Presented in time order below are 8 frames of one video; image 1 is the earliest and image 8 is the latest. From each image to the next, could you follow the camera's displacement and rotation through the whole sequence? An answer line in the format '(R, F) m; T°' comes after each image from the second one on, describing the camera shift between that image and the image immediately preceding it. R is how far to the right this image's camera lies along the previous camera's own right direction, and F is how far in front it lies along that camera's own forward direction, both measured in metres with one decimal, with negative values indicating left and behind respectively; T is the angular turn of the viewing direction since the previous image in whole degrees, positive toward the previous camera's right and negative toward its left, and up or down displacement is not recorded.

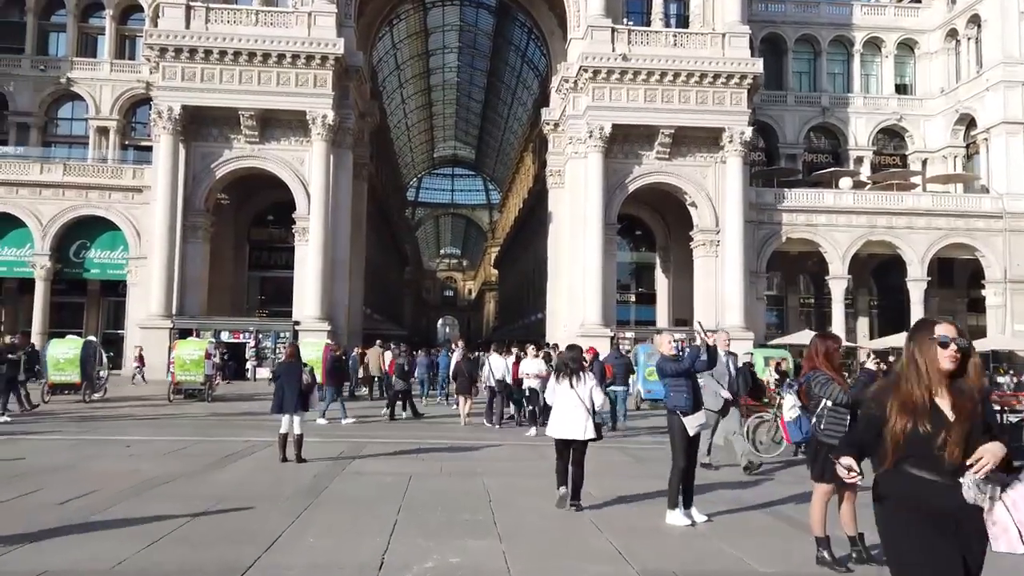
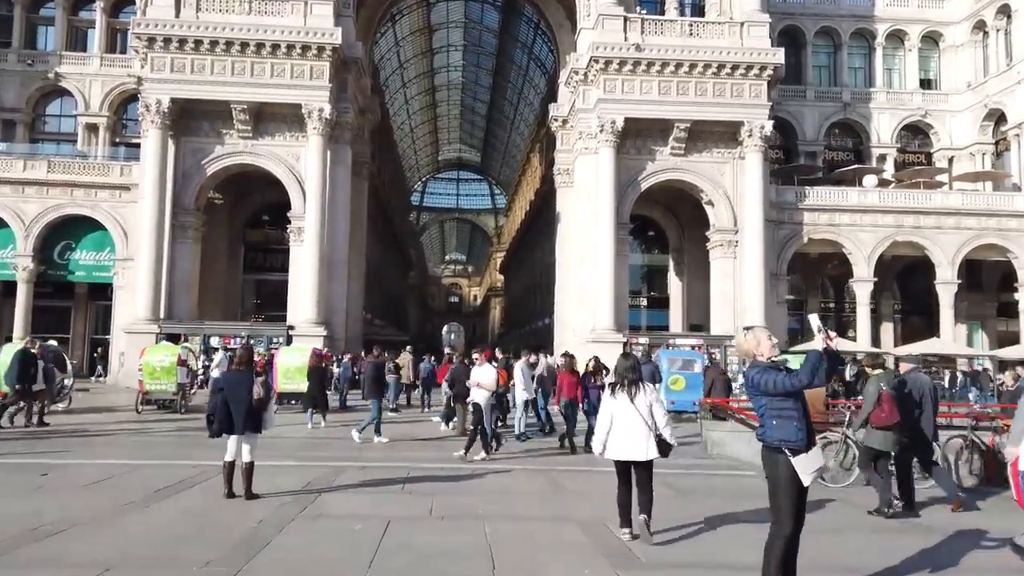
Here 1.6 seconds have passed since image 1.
(0.0, +1.9) m; 0°
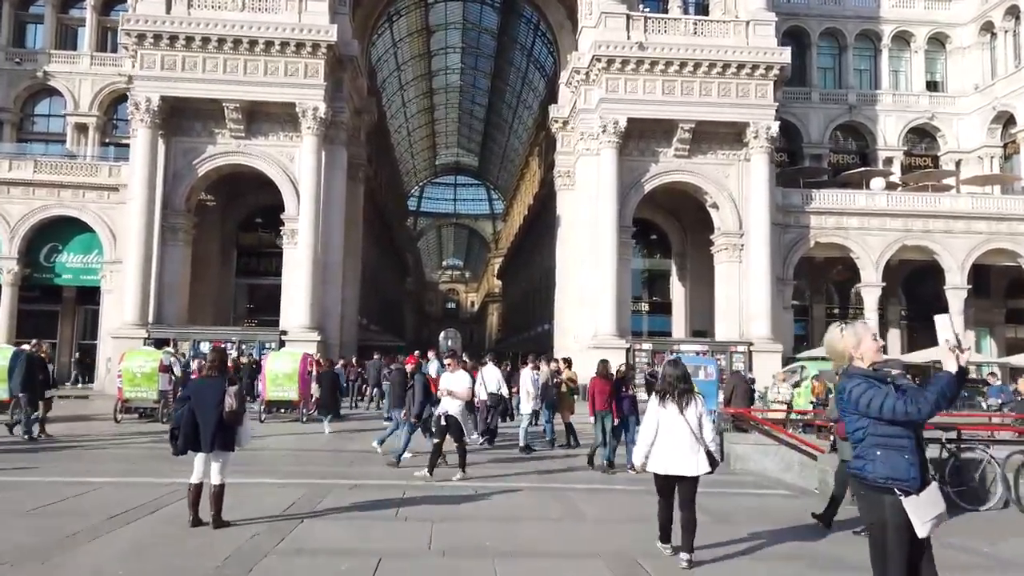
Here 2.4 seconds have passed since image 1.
(-0.1, +0.9) m; 0°
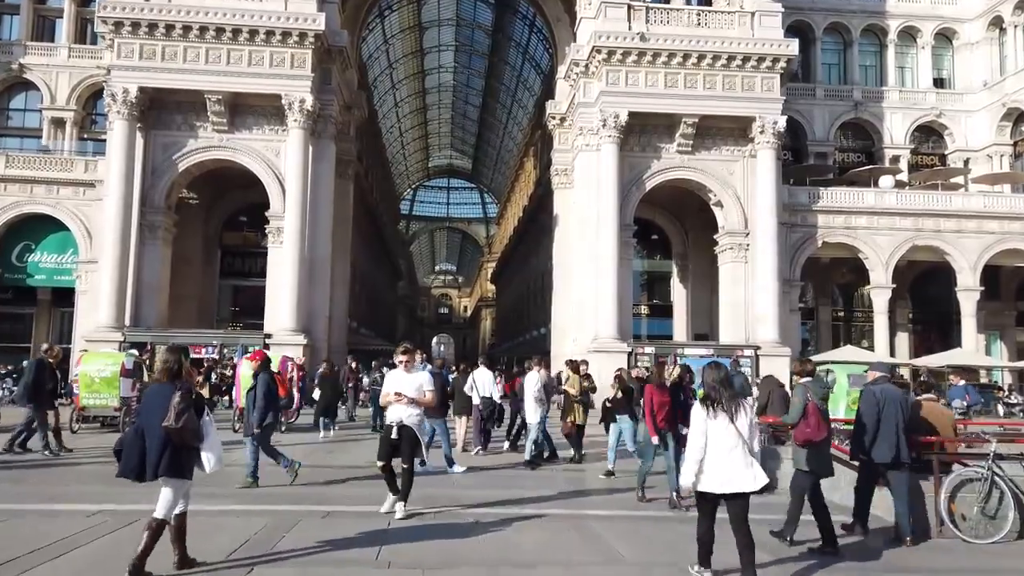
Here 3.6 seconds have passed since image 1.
(-0.1, +1.5) m; +1°
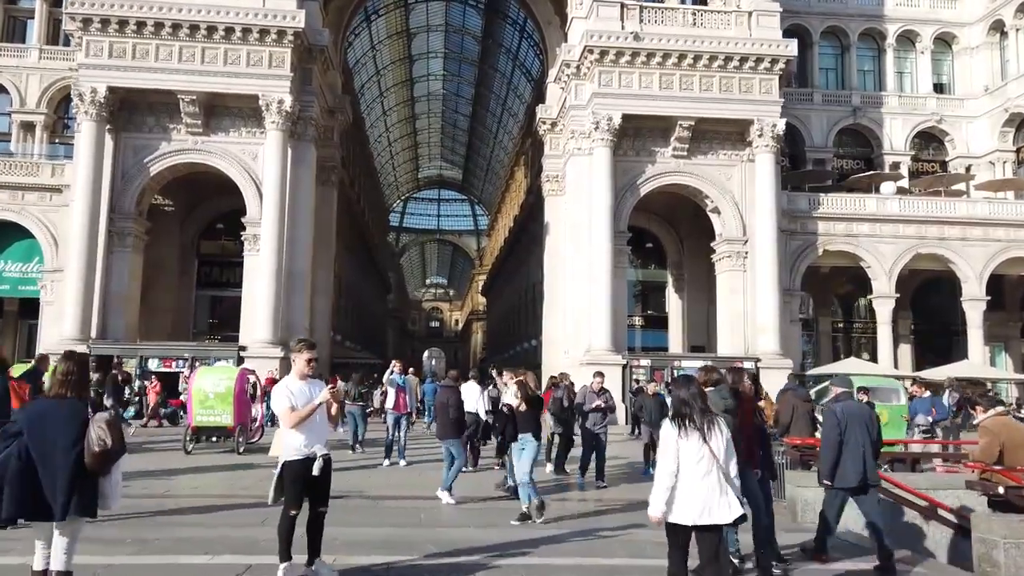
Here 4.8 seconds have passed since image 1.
(+0.1, +1.4) m; +1°
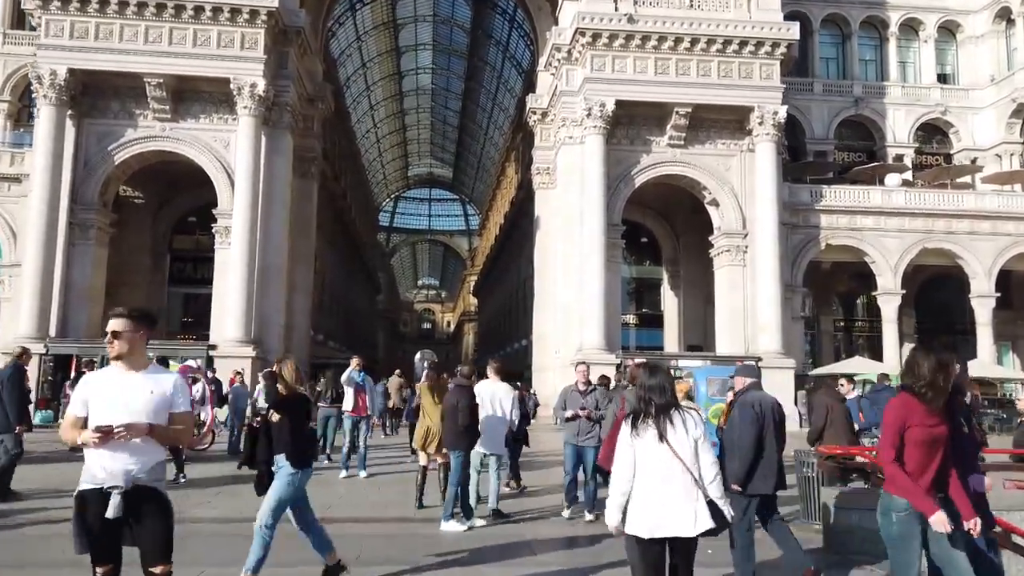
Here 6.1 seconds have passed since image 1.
(+0.2, +1.6) m; 0°
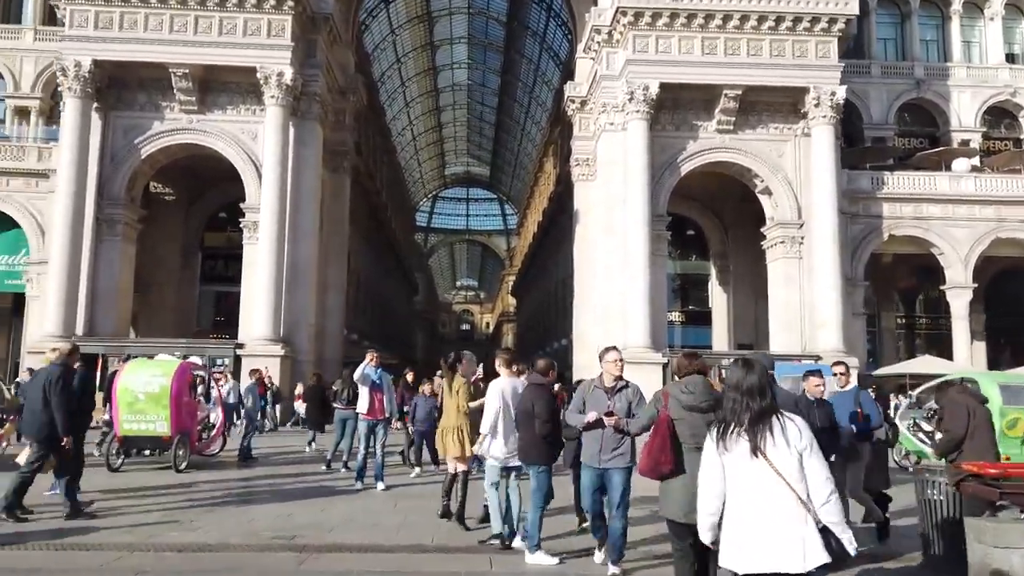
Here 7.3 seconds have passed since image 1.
(0.0, +1.5) m; -3°
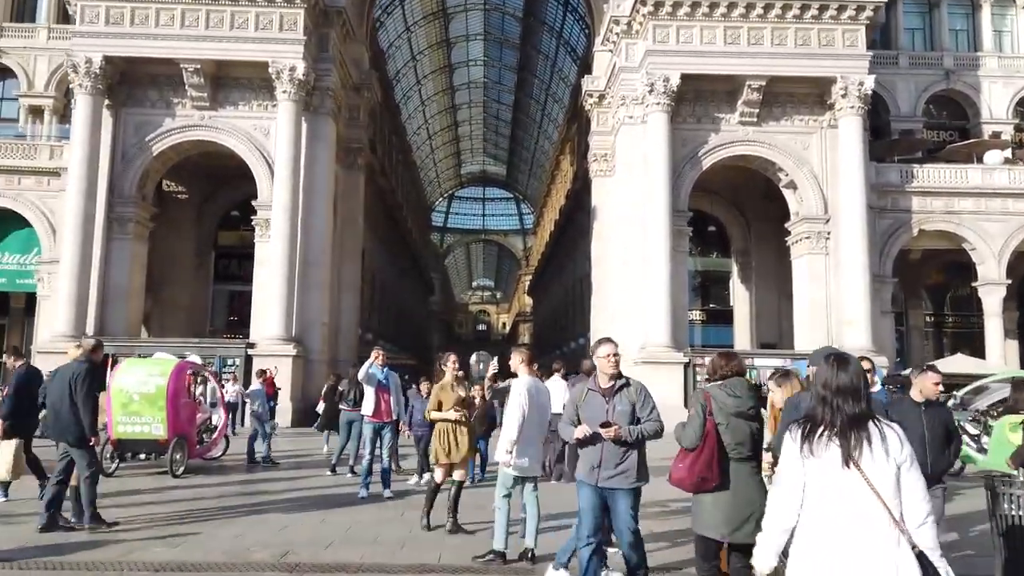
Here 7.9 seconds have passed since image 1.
(0.0, +0.7) m; -1°
